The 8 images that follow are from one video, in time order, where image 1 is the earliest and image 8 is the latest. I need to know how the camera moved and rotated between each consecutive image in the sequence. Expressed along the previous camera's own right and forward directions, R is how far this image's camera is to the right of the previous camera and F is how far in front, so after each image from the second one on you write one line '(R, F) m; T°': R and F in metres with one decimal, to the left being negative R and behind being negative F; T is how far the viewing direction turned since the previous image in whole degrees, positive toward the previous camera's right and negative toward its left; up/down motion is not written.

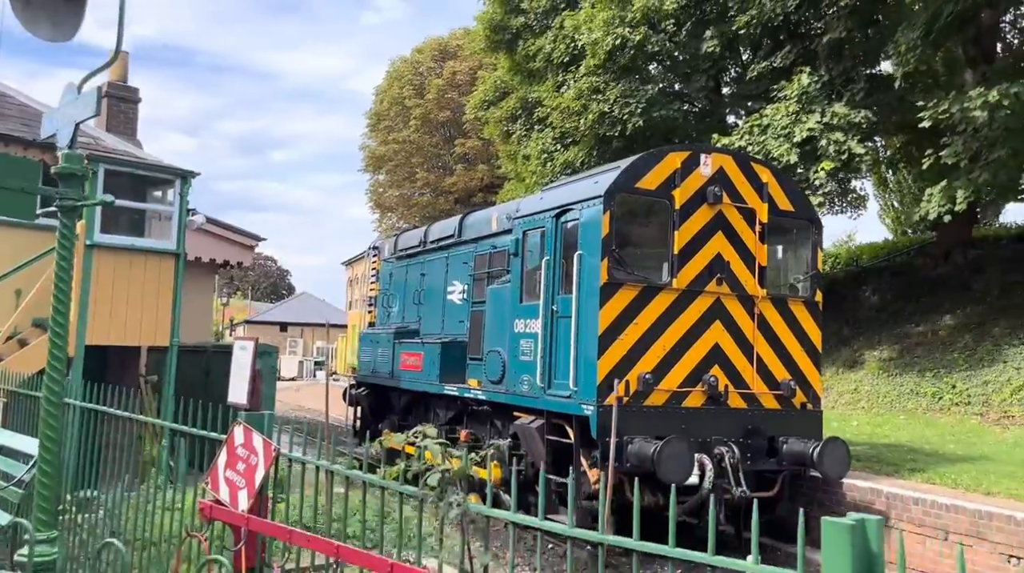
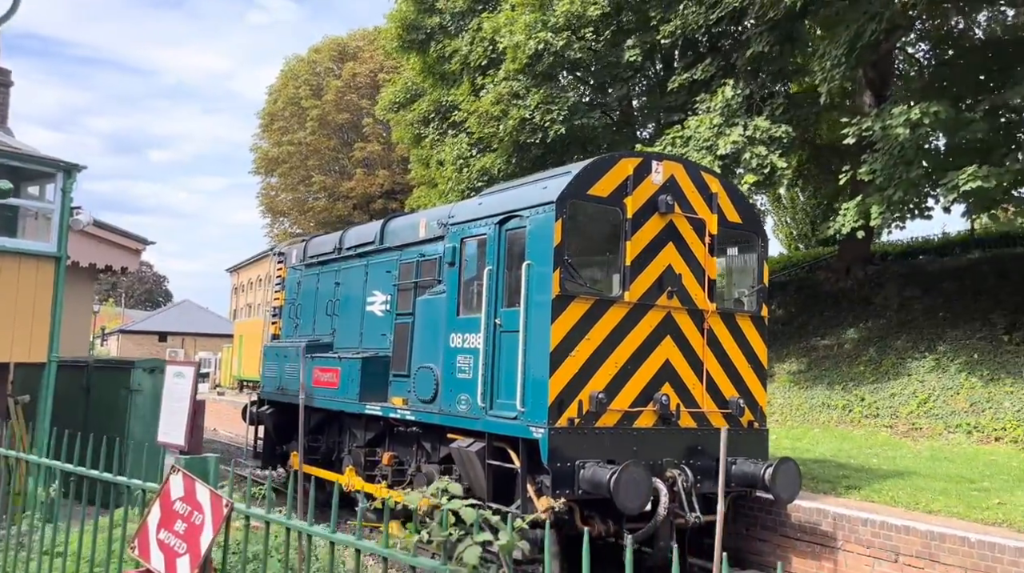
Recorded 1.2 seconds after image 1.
(-0.6, +0.6) m; +7°
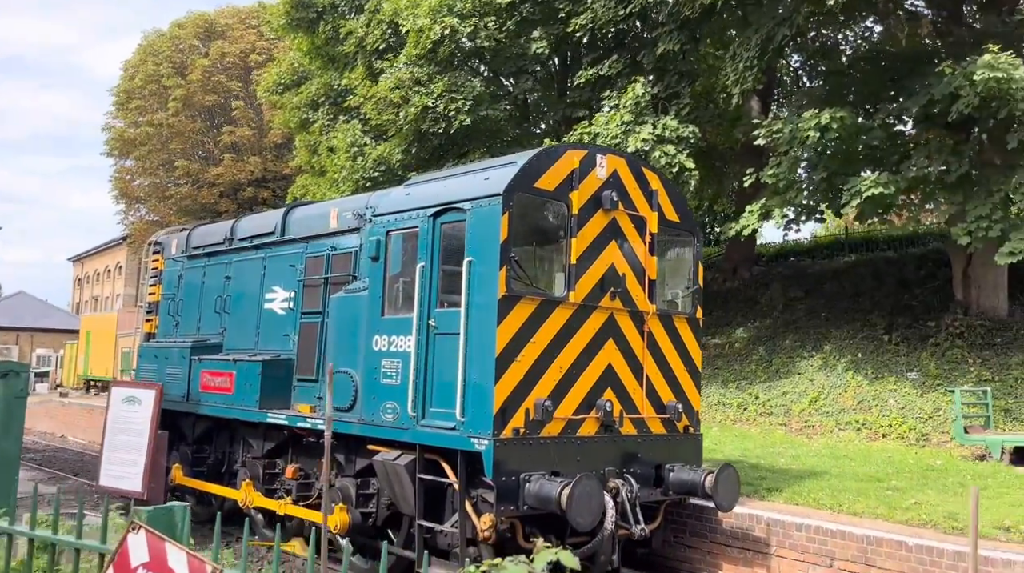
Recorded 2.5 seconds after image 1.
(-0.7, +0.6) m; +9°
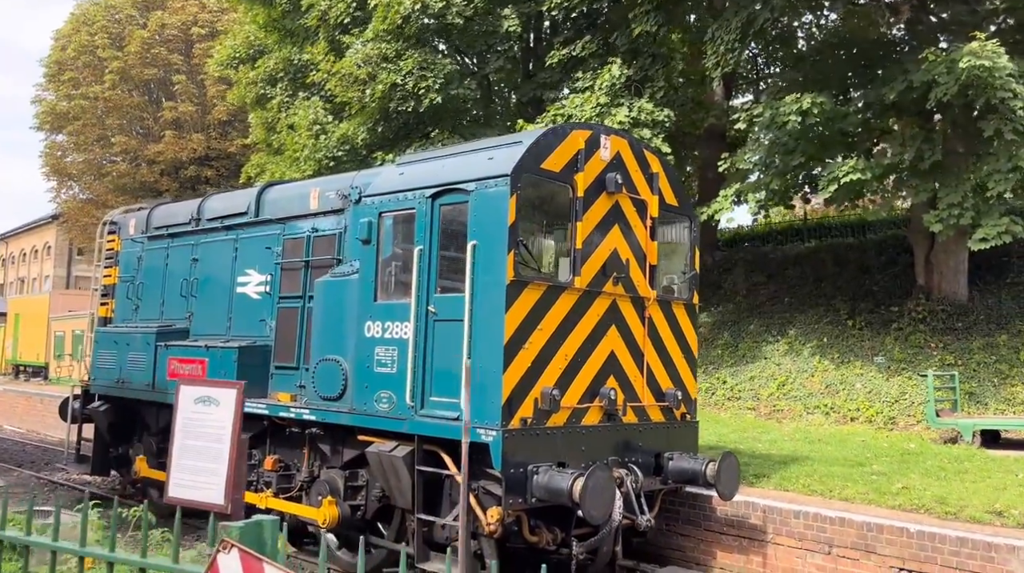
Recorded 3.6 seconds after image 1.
(-0.6, +0.3) m; +4°
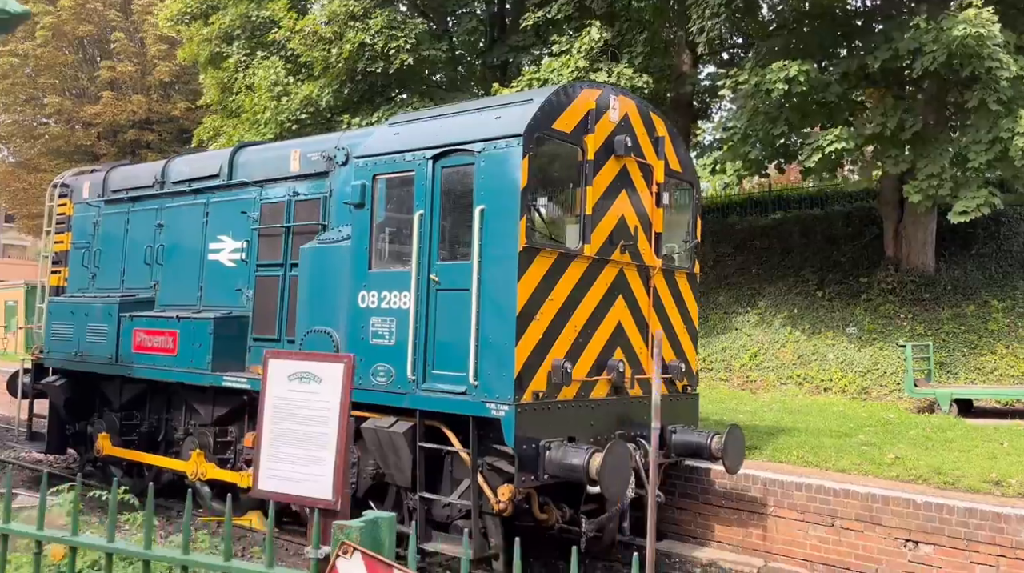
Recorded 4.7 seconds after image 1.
(-0.6, +0.4) m; +4°
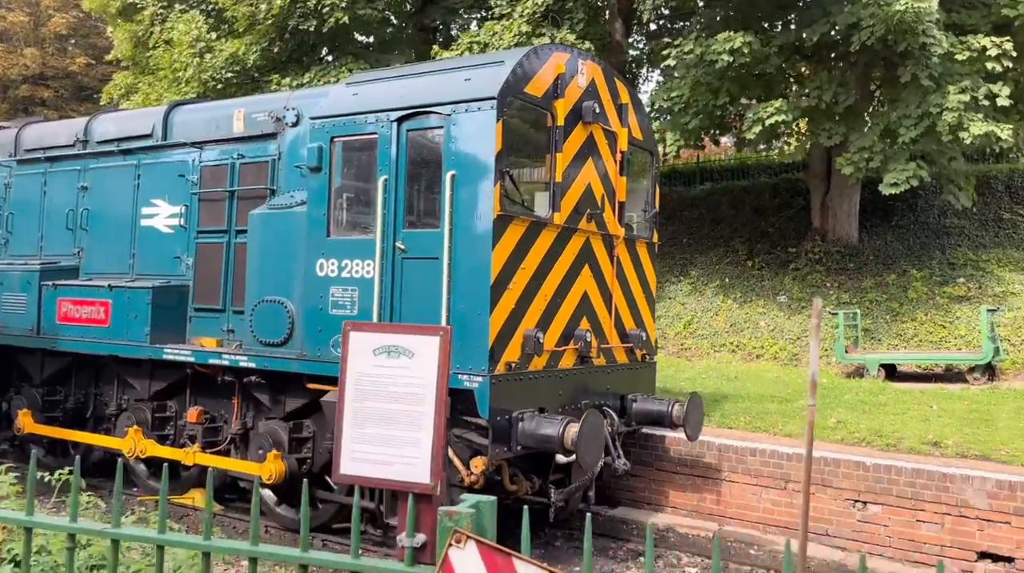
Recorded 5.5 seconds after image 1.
(-0.5, +0.2) m; +6°
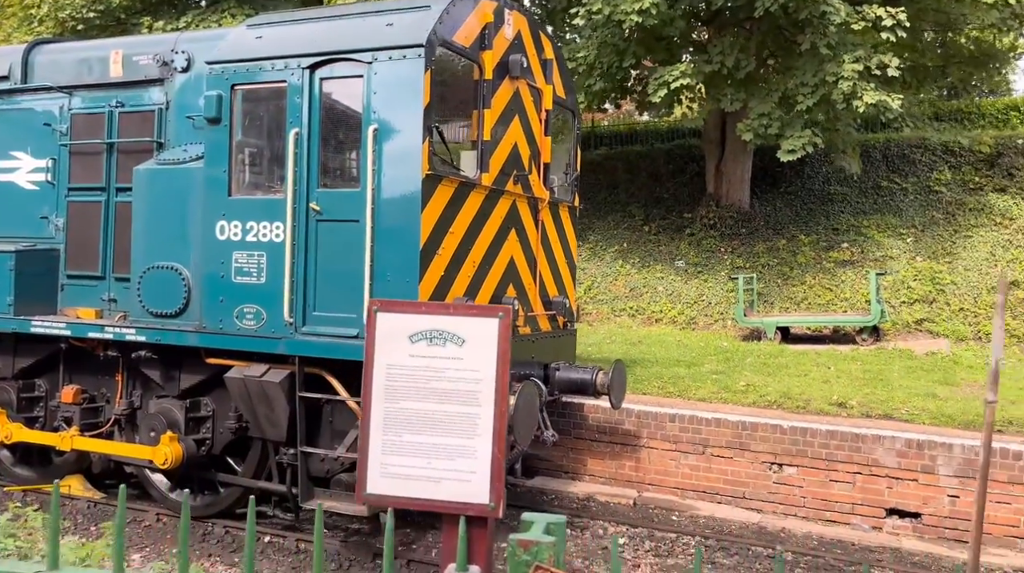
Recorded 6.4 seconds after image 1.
(-0.4, +0.5) m; +8°
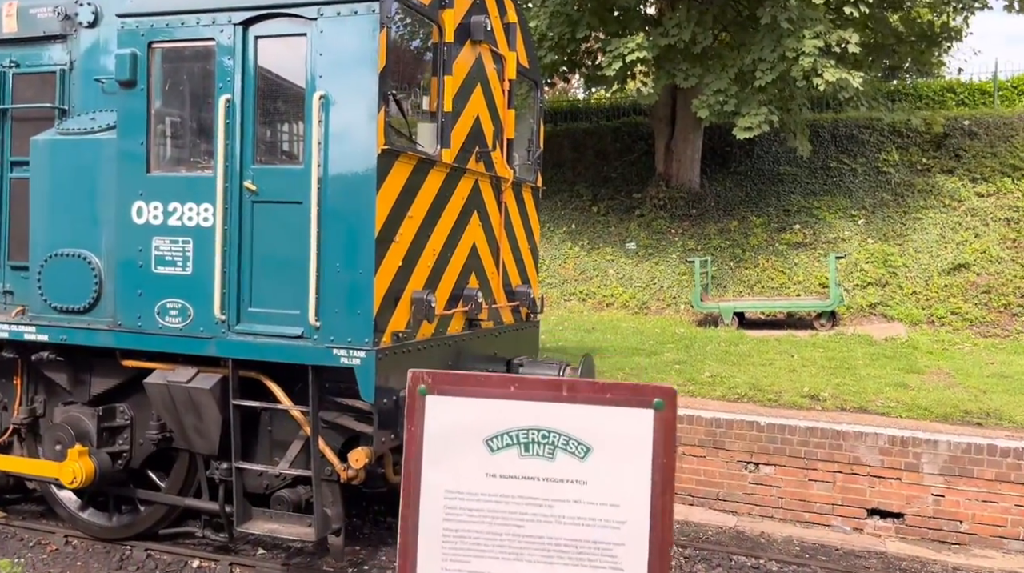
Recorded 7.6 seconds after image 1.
(-0.2, +0.8) m; +5°
